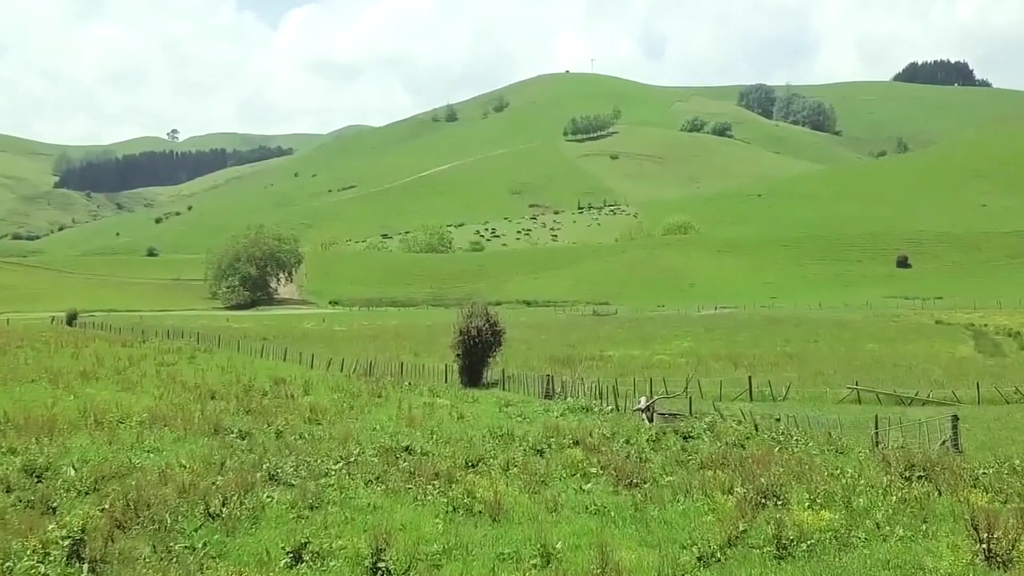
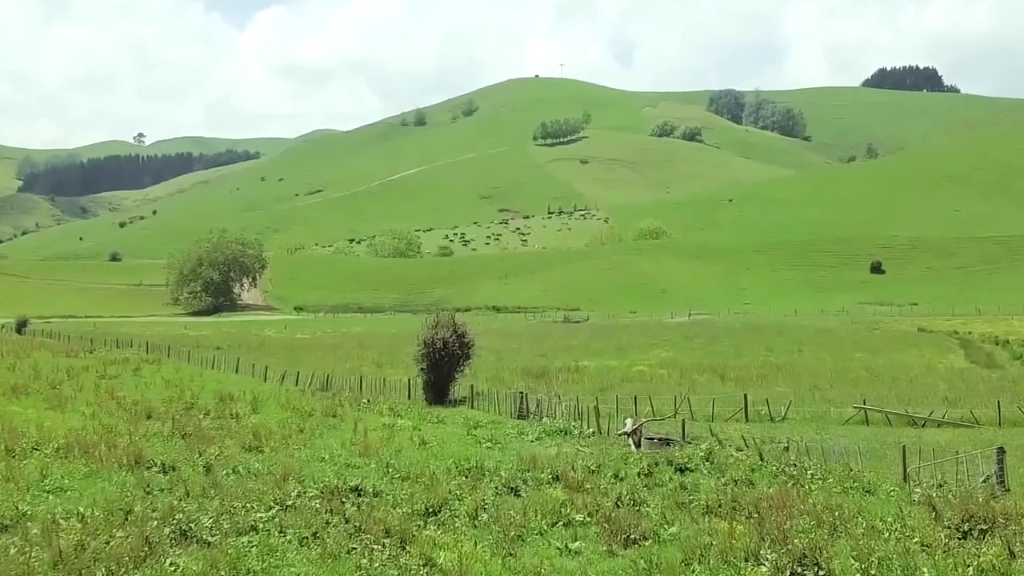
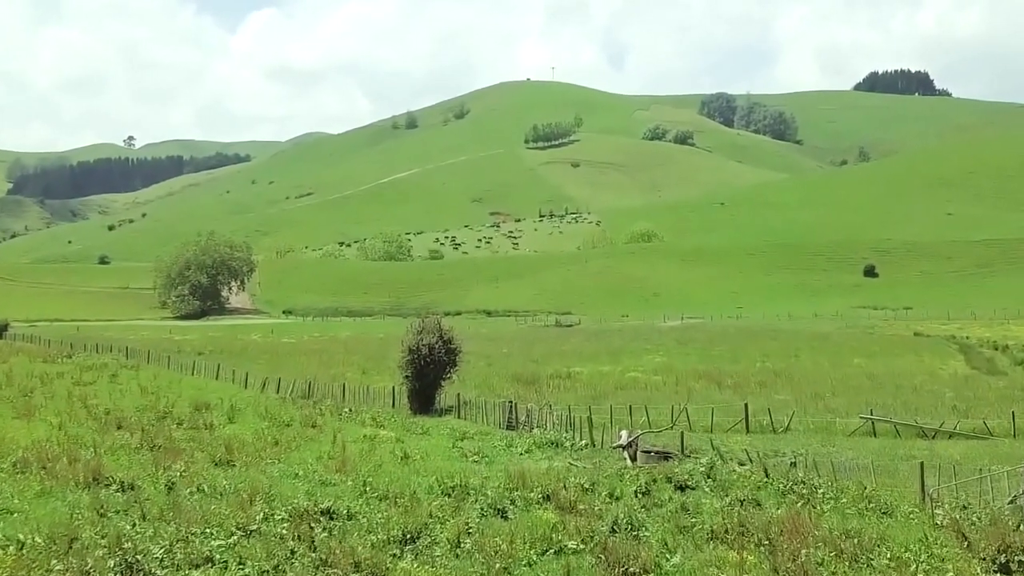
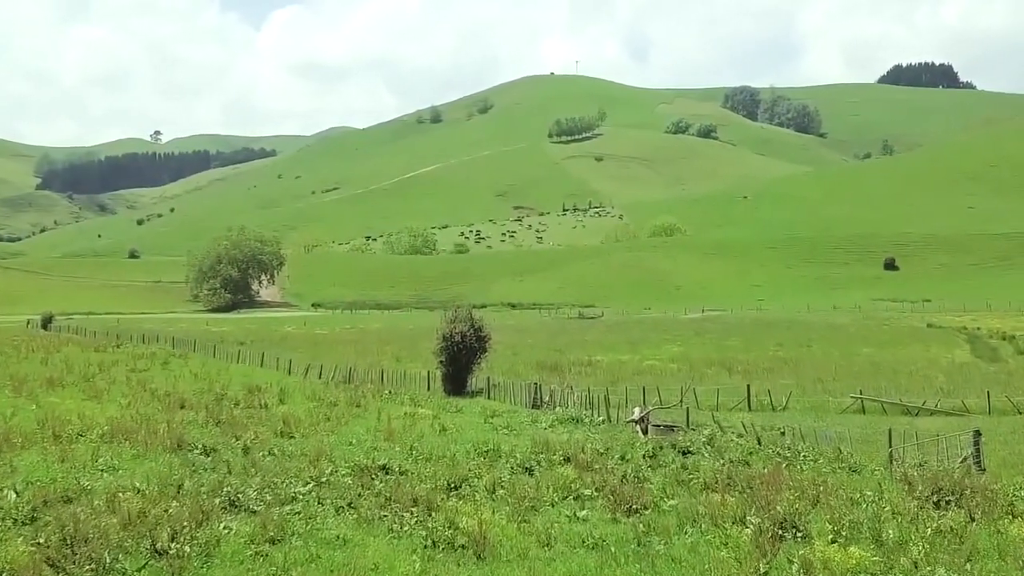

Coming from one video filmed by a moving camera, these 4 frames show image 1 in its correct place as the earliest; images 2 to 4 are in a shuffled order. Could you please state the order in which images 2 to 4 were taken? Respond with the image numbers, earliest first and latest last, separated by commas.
4, 2, 3
